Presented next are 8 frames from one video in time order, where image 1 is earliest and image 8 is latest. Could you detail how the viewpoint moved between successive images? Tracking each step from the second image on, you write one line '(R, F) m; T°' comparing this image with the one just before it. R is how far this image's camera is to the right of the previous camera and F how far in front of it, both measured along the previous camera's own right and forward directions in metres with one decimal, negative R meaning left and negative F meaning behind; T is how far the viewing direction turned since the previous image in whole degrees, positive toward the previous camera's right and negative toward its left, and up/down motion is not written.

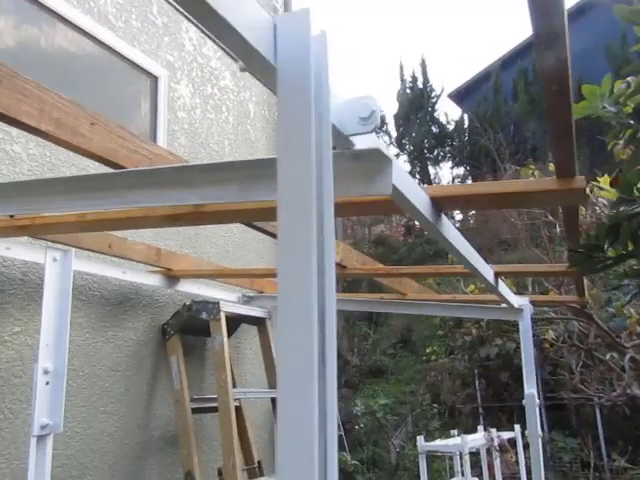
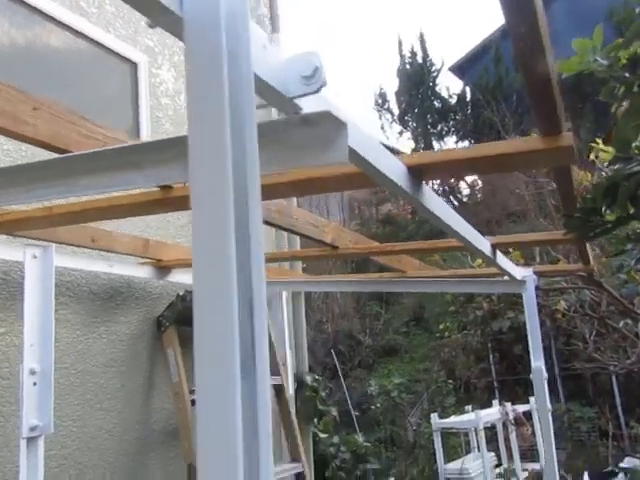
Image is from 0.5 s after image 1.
(+0.1, +0.1) m; -1°
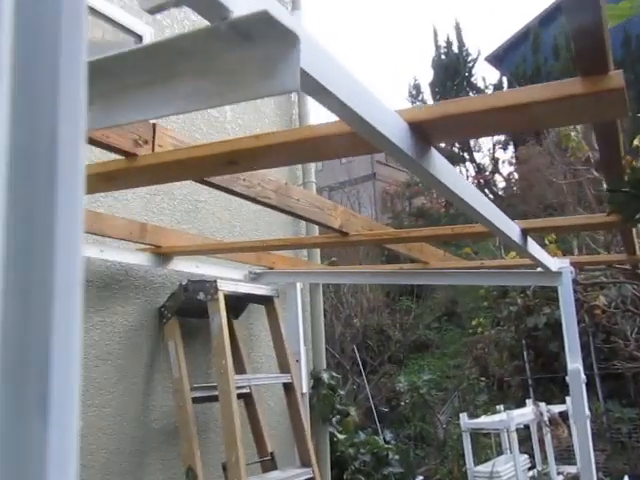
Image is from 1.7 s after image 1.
(+0.1, +0.3) m; -3°
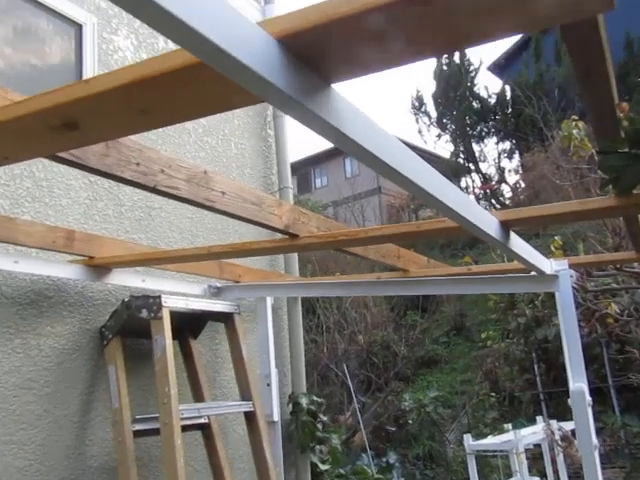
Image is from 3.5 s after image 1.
(+0.3, +0.5) m; -1°
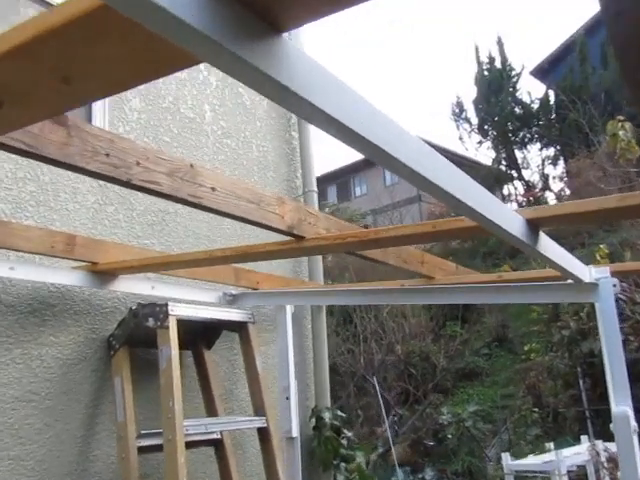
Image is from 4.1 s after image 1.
(+0.1, +0.2) m; -4°
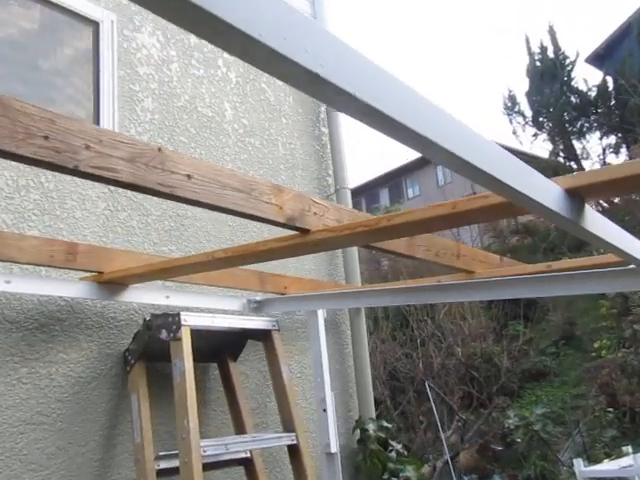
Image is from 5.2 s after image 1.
(+0.1, +0.3) m; -5°
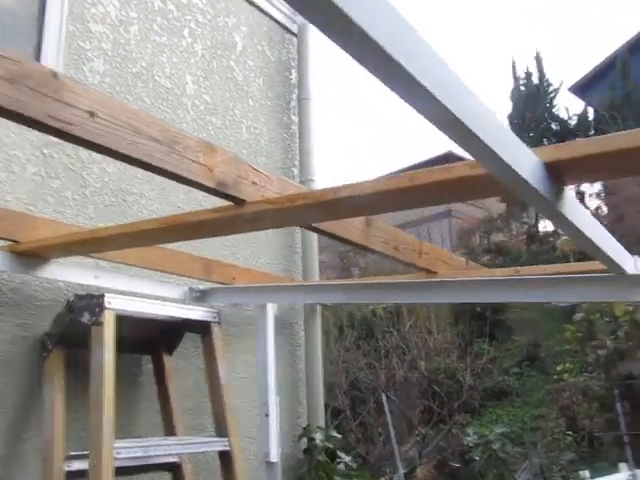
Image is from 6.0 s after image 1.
(+0.1, +0.3) m; +2°
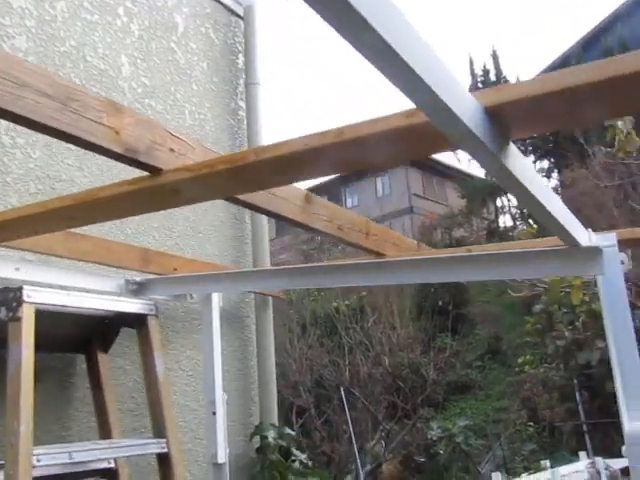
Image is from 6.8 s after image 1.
(+0.1, +0.2) m; +3°
